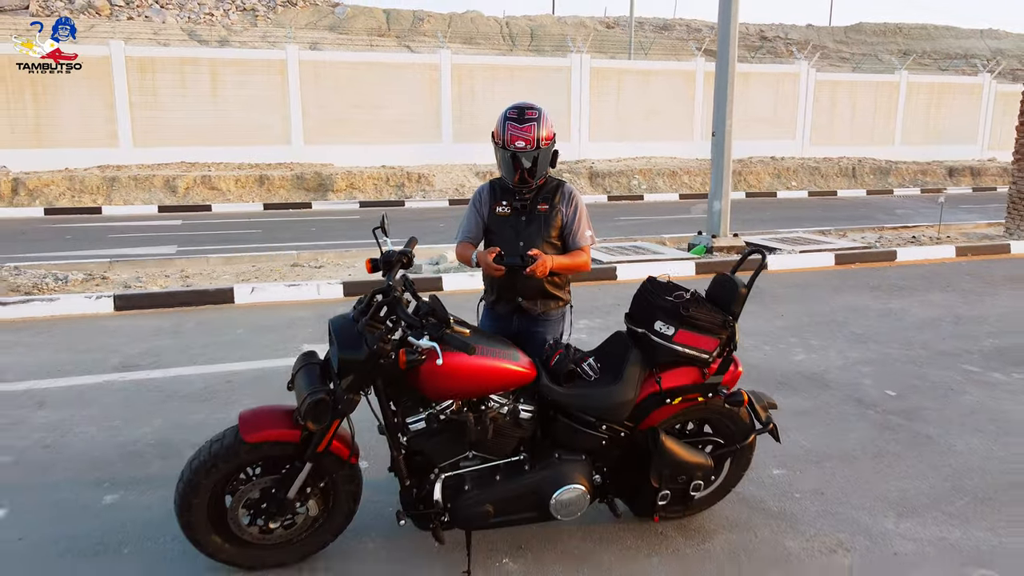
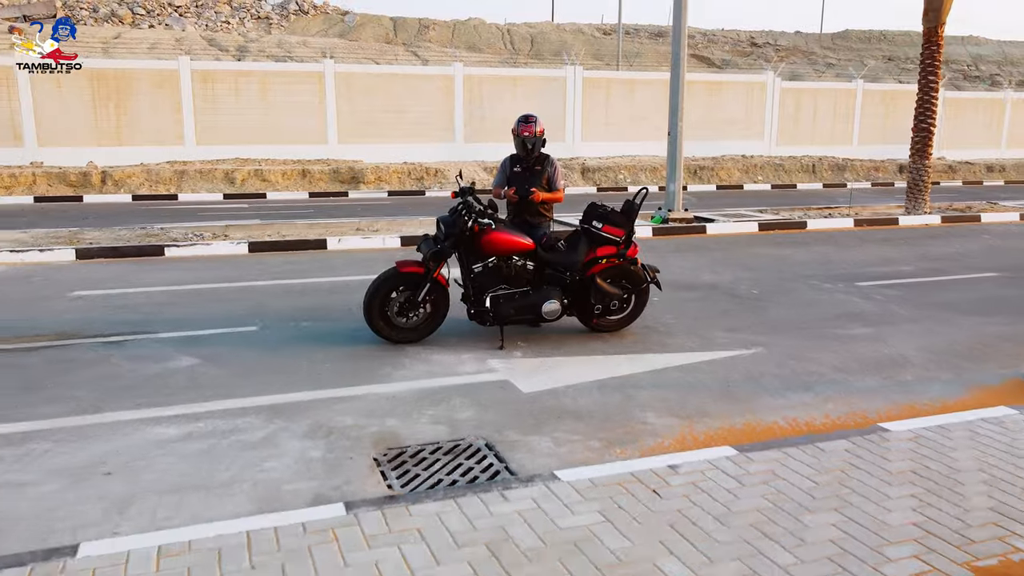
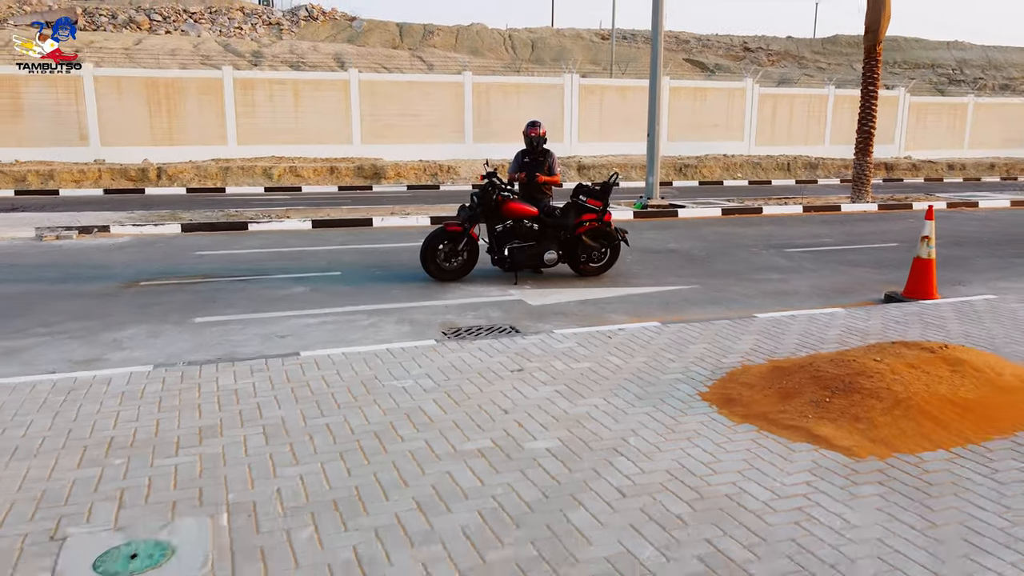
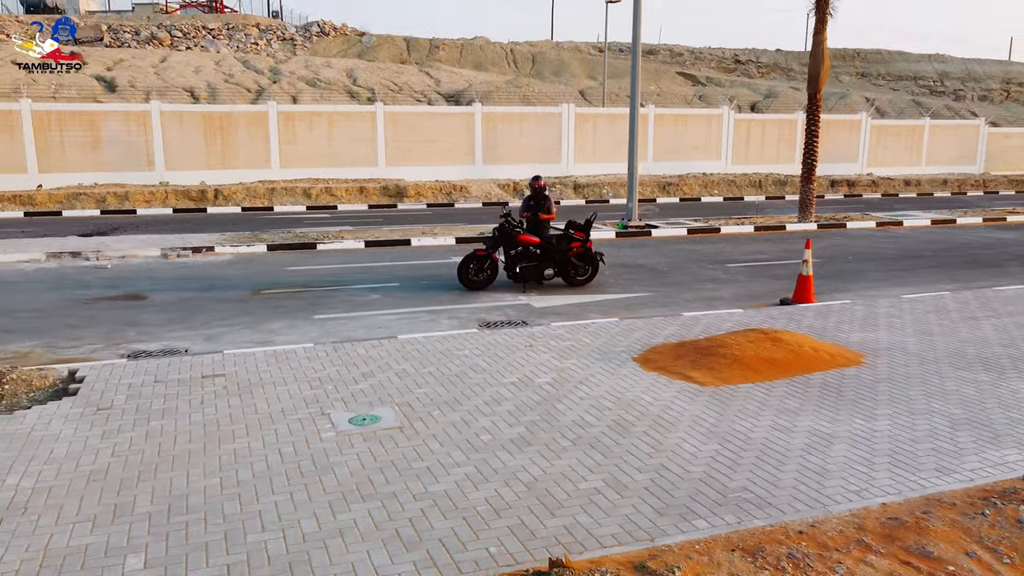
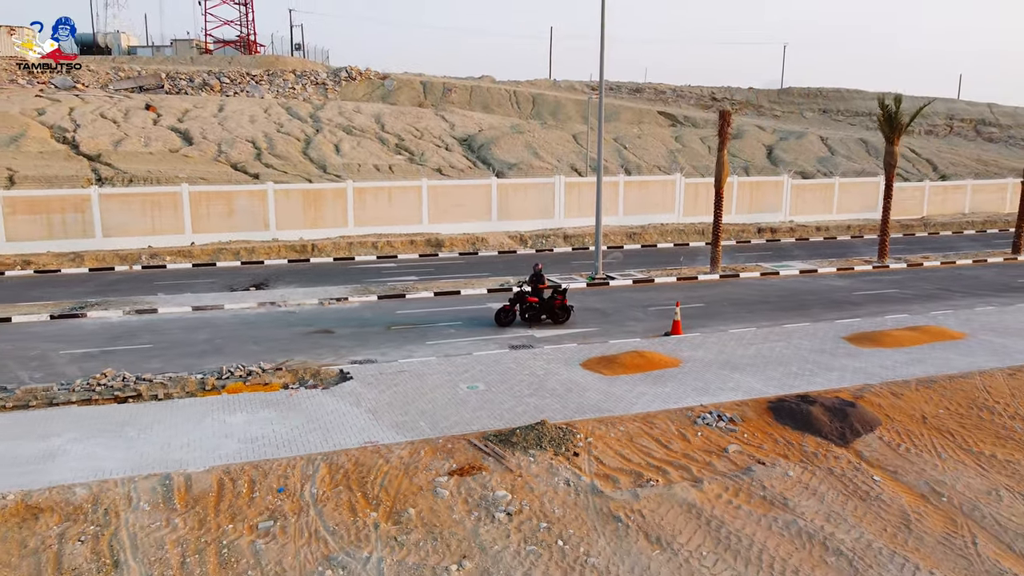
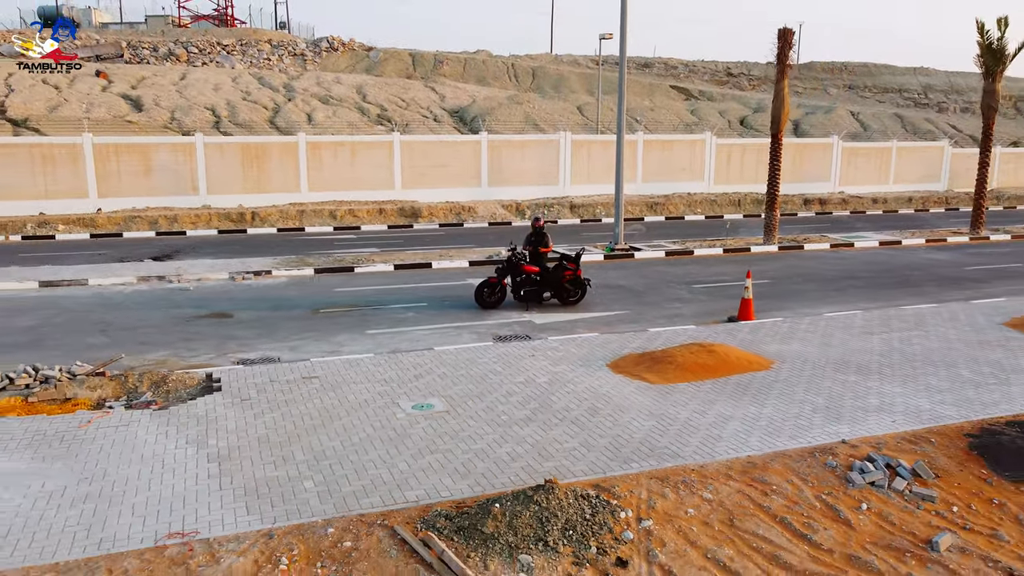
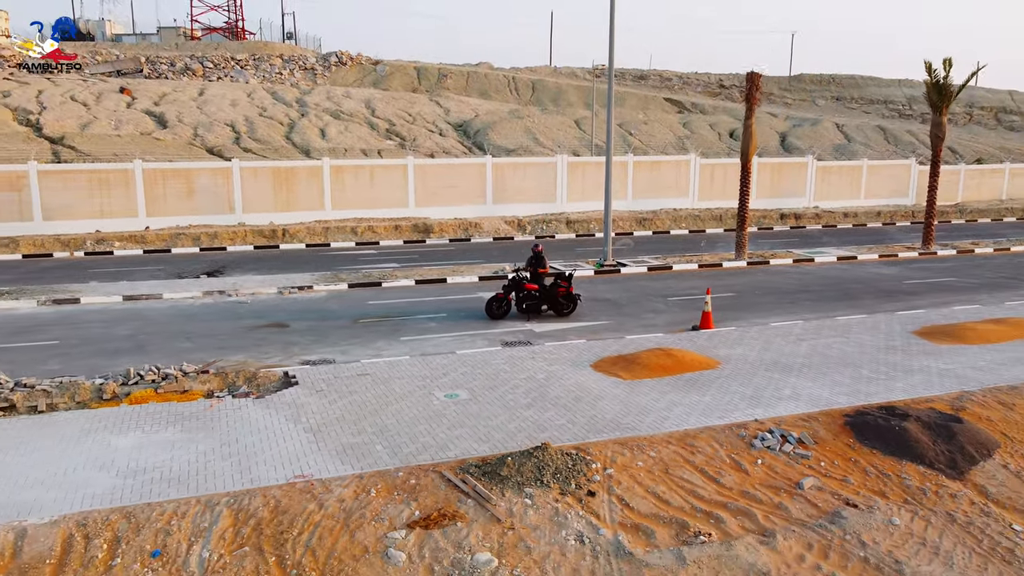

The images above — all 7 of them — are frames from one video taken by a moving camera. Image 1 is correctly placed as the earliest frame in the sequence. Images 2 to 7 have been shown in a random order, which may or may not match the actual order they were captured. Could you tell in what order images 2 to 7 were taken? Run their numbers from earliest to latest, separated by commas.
2, 3, 4, 6, 7, 5
